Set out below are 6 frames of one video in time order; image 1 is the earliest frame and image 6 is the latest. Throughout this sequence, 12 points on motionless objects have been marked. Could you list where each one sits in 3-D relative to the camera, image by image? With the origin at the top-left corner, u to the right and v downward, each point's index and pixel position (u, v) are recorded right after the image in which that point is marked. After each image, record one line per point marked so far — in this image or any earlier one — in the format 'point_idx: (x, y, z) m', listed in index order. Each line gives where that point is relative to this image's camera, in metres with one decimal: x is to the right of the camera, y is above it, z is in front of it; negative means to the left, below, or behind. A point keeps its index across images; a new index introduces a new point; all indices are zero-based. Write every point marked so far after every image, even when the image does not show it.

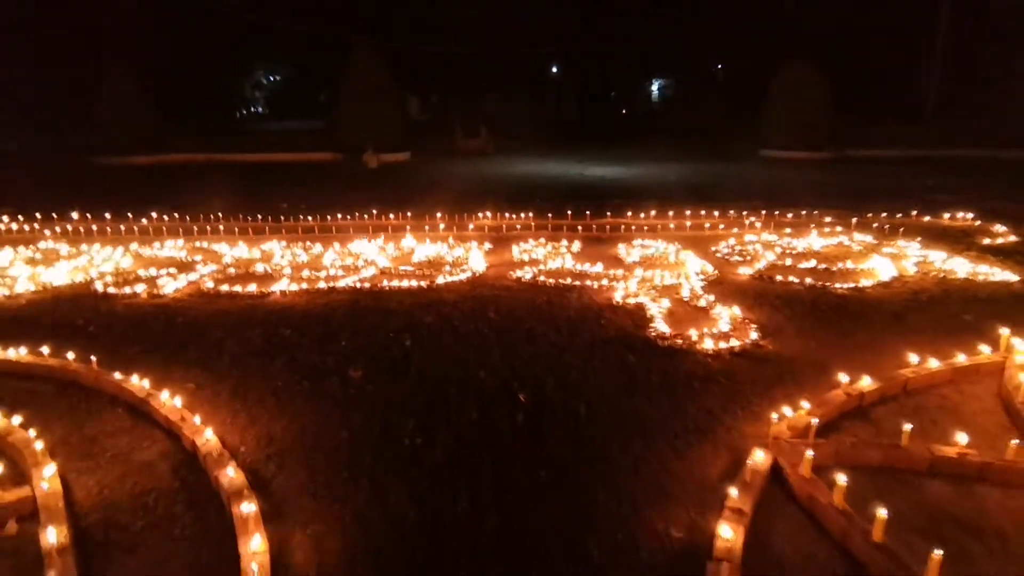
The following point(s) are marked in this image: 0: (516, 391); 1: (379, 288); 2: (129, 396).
0: (0.0, -0.9, +5.3) m
1: (-1.9, 0.0, +8.4) m
2: (-3.2, -0.9, +4.9) m
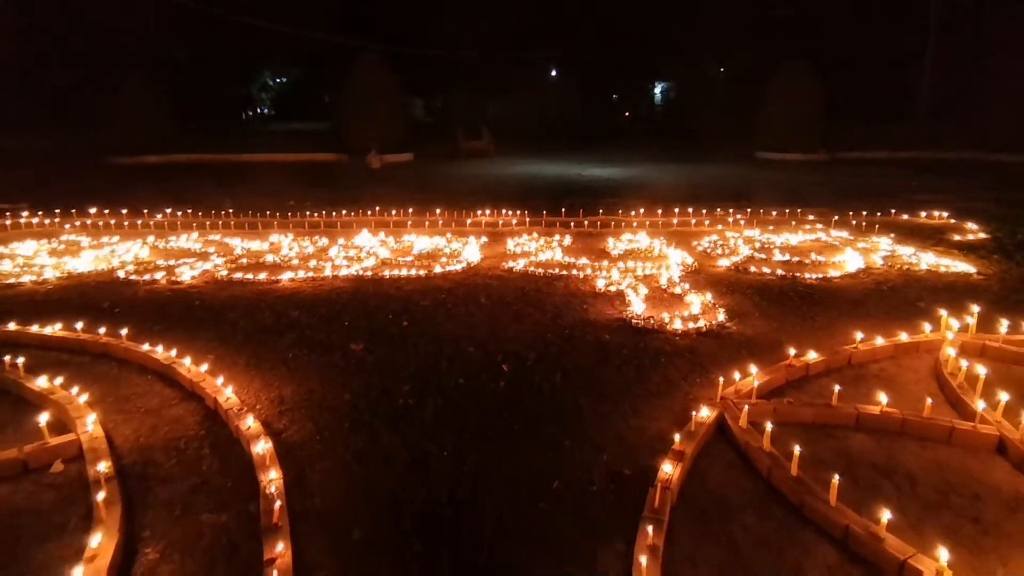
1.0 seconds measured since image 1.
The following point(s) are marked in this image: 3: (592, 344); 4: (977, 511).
0: (-0.1, -0.7, +5.9) m
1: (-2.0, +0.2, +9.0) m
2: (-3.3, -0.7, +5.5) m
3: (+0.9, -0.6, +6.3) m
4: (+3.1, -1.4, +3.8) m
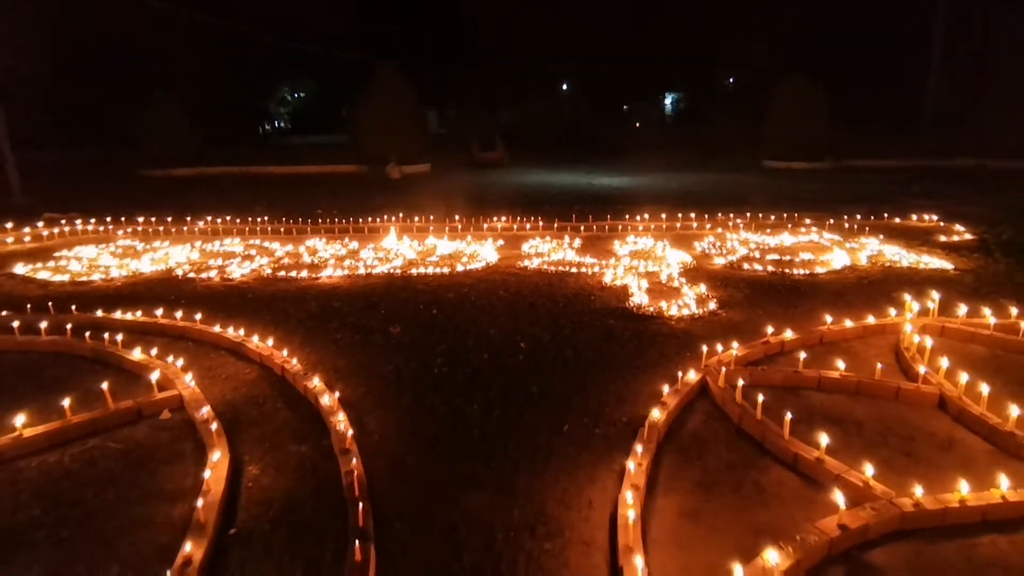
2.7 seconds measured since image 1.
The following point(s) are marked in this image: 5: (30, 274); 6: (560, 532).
0: (+0.1, -0.6, +6.9) m
1: (-1.8, +0.2, +10.0) m
2: (-3.2, -0.6, +6.6) m
3: (+1.1, -0.5, +7.3) m
4: (+3.2, -1.3, +4.7) m
5: (-8.5, +0.2, +10.4) m
6: (+0.3, -1.6, +3.8) m
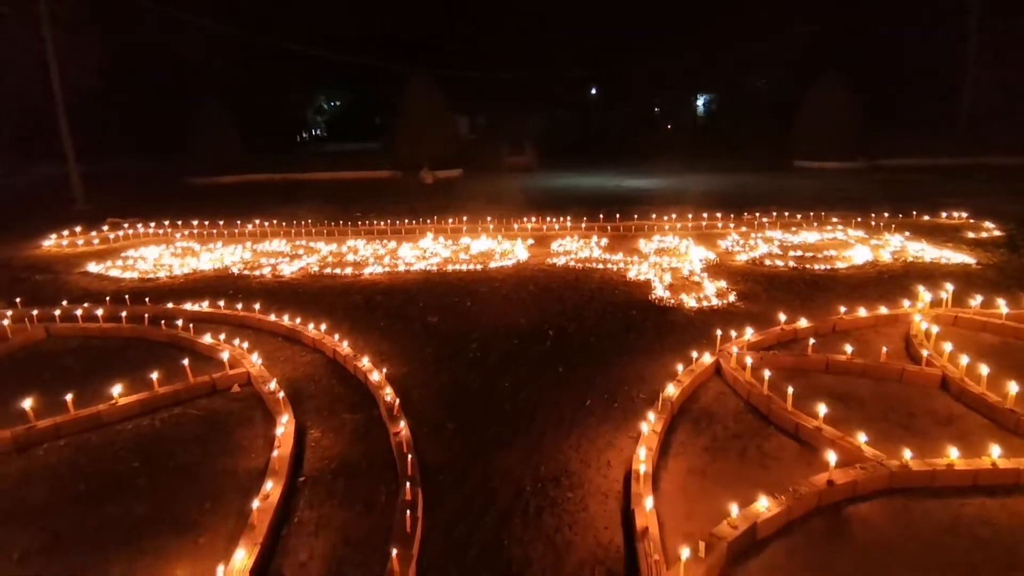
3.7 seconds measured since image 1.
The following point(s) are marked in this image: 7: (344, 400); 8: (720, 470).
0: (+0.4, -0.5, +7.4) m
1: (-1.2, +0.3, +10.7) m
2: (-2.8, -0.5, +7.3) m
3: (+1.4, -0.4, +7.8) m
4: (+3.4, -1.1, +5.1) m
5: (-7.9, +0.3, +11.4) m
6: (+0.5, -1.4, +4.4) m
7: (-1.6, -1.1, +5.6) m
8: (+1.6, -1.4, +4.4) m
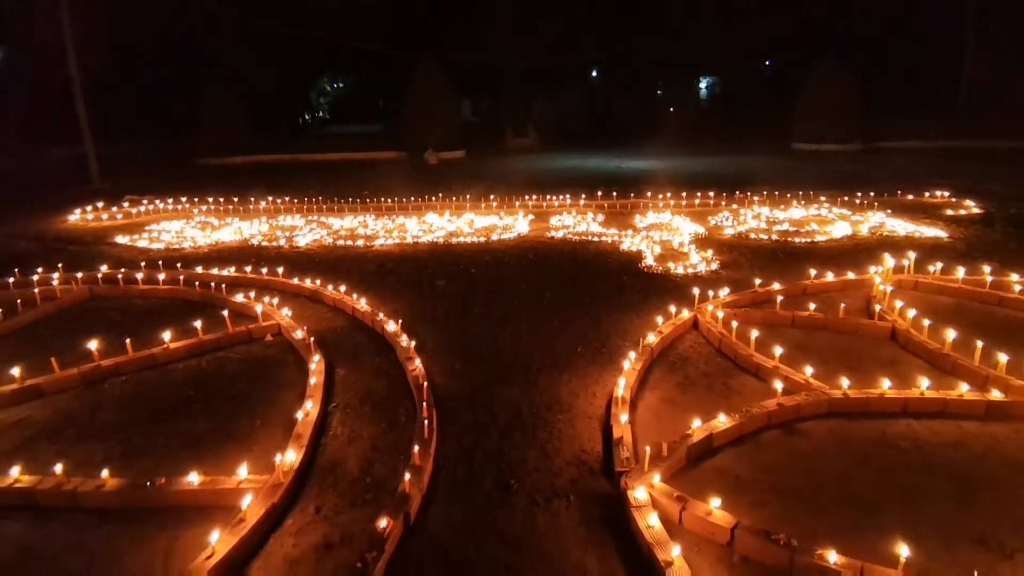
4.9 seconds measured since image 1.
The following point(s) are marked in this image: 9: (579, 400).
0: (+0.4, 0.0, +8.2) m
1: (-1.2, +0.9, +11.5) m
2: (-2.8, 0.0, +8.1) m
3: (+1.5, +0.1, +8.6) m
4: (+3.4, -0.8, +5.9) m
5: (-7.9, +0.9, +12.2) m
6: (+0.5, -1.1, +5.1) m
7: (-1.6, -0.6, +6.4) m
8: (+1.6, -1.0, +5.2) m
9: (+0.6, -1.0, +5.3) m
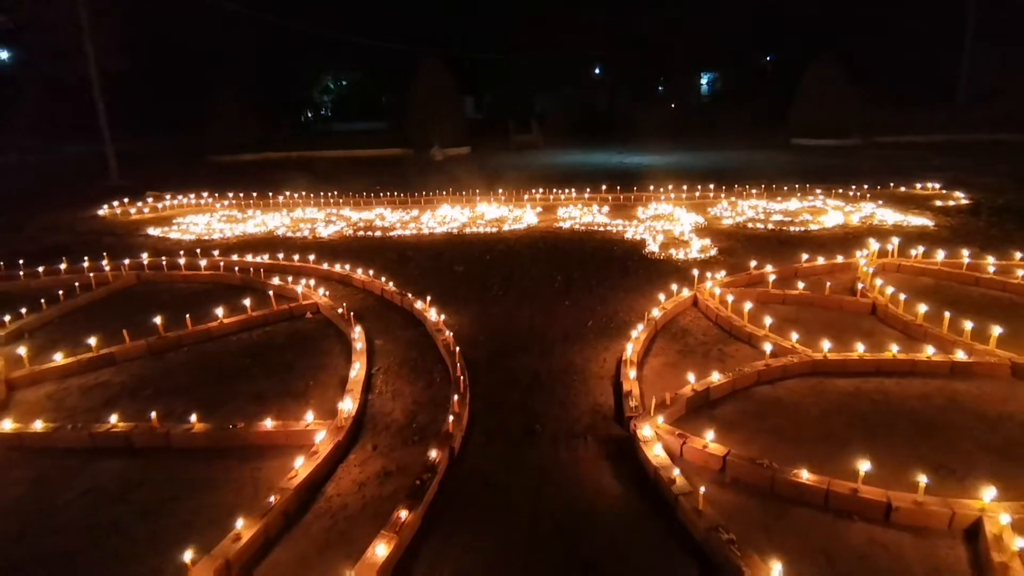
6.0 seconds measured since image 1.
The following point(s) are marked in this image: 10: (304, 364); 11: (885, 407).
0: (+0.7, +0.2, +8.9) m
1: (-1.0, +1.1, +12.2) m
2: (-2.6, +0.2, +8.8) m
3: (+1.7, +0.3, +9.3) m
4: (+3.7, -0.5, +6.6) m
5: (-7.7, +1.2, +12.9) m
6: (+0.7, -0.8, +5.9) m
7: (-1.4, -0.4, +7.1) m
8: (+1.8, -0.8, +5.9) m
9: (+0.8, -0.8, +6.0) m
10: (-2.2, -0.8, +6.2) m
11: (+3.2, -1.0, +5.1) m
